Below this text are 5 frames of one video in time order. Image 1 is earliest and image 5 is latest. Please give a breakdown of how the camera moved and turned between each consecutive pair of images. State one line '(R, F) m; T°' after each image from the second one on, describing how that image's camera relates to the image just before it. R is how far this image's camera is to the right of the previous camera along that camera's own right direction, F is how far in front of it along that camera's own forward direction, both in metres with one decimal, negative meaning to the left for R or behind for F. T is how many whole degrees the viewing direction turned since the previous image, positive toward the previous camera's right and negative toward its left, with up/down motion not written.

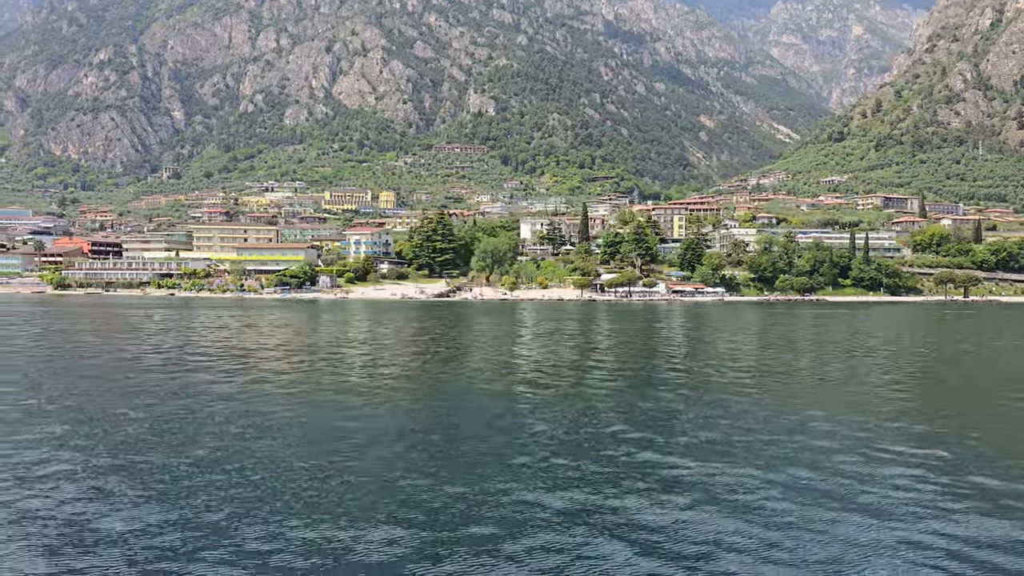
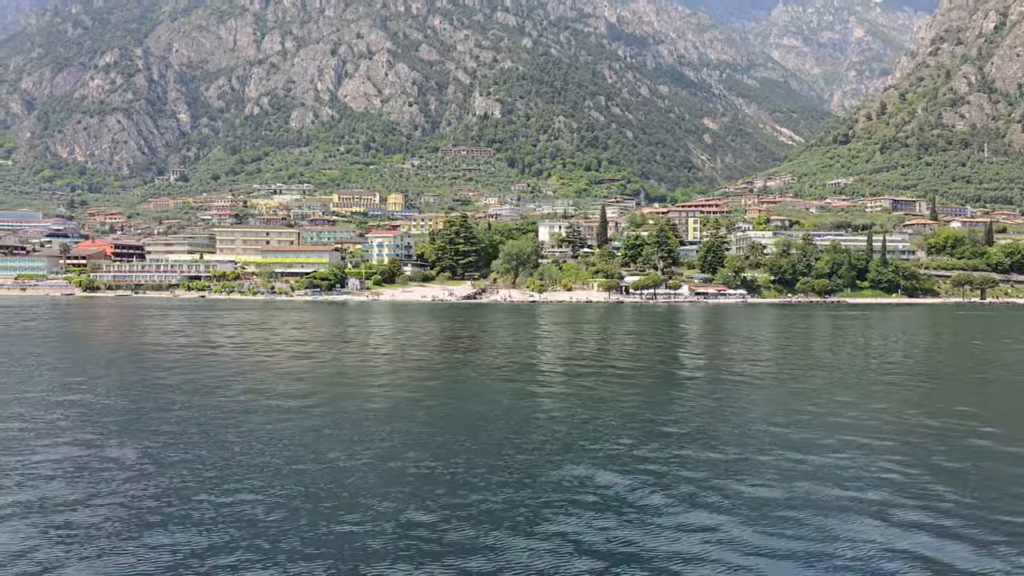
(-2.8, -1.4) m; 0°
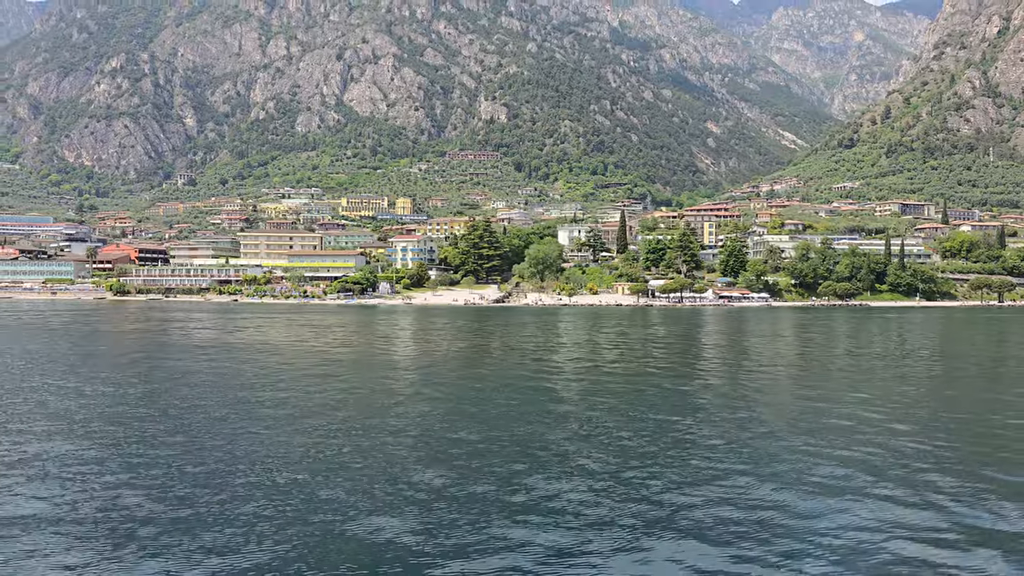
(-3.0, -1.5) m; 0°
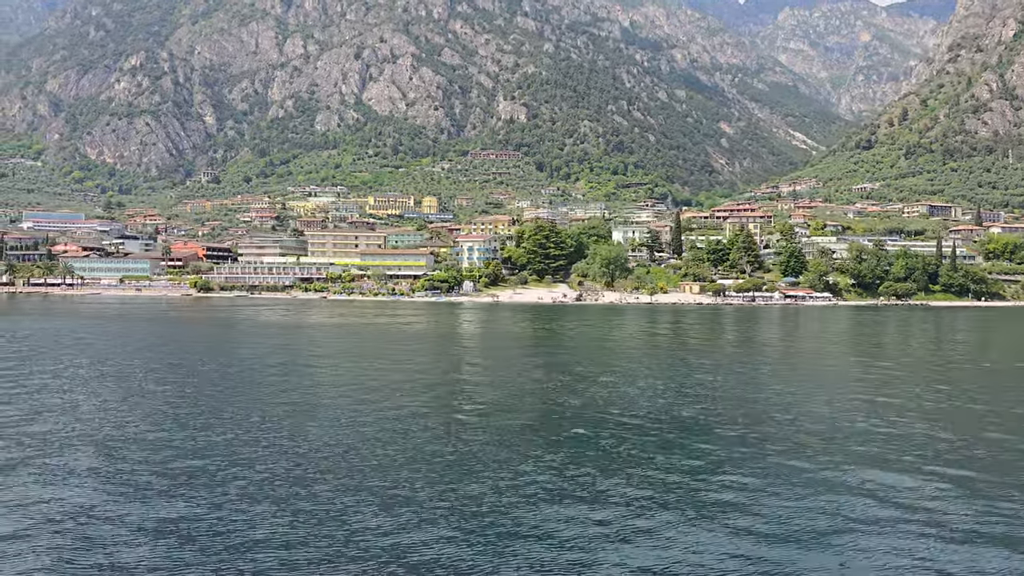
(-8.6, -4.3) m; 0°
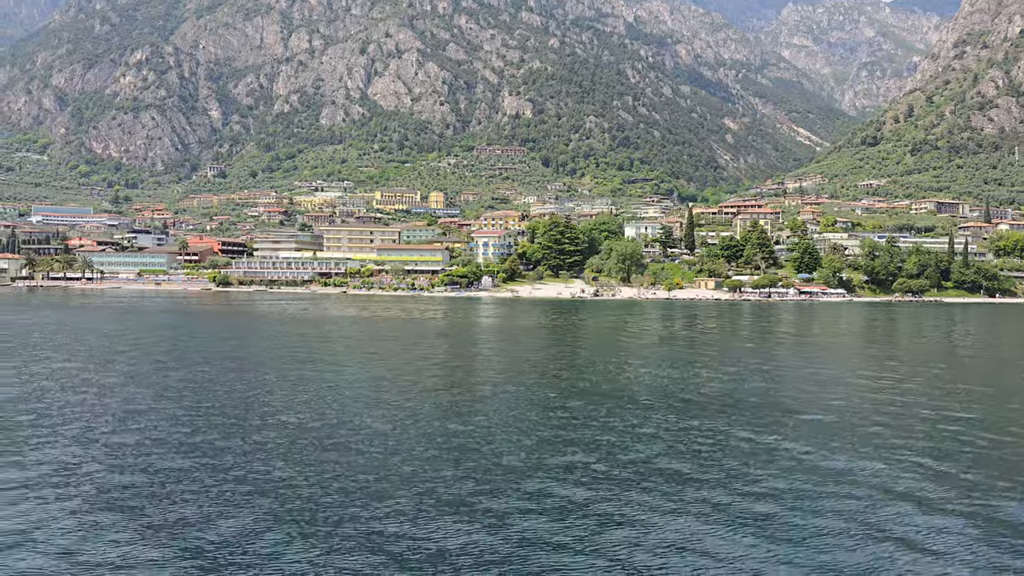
(-1.9, -1.0) m; 0°
